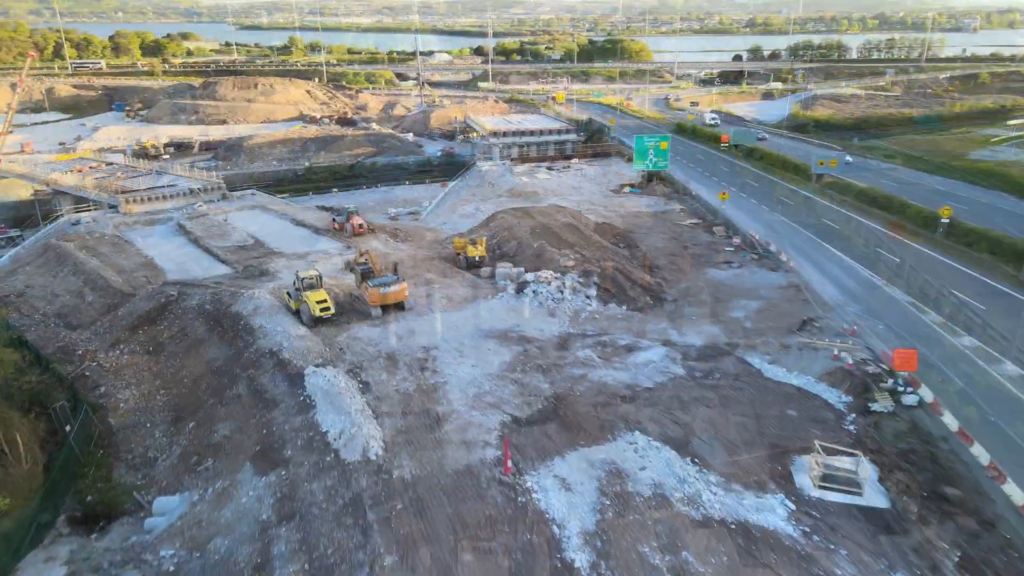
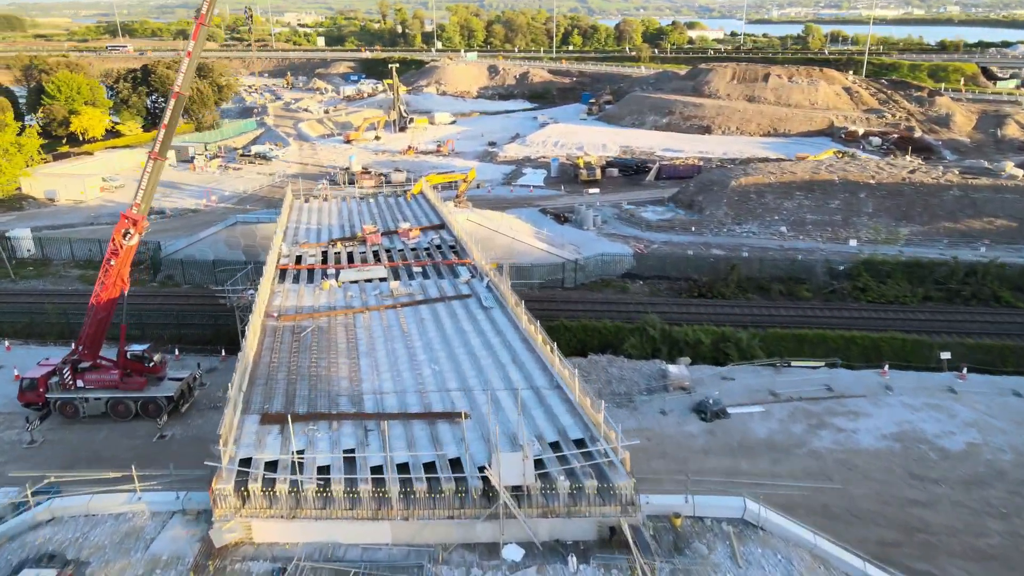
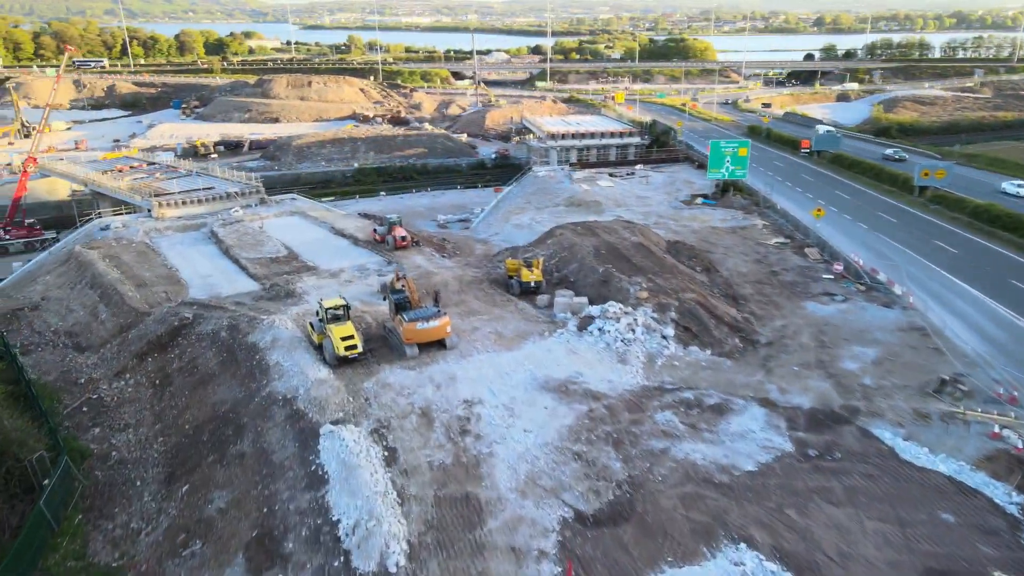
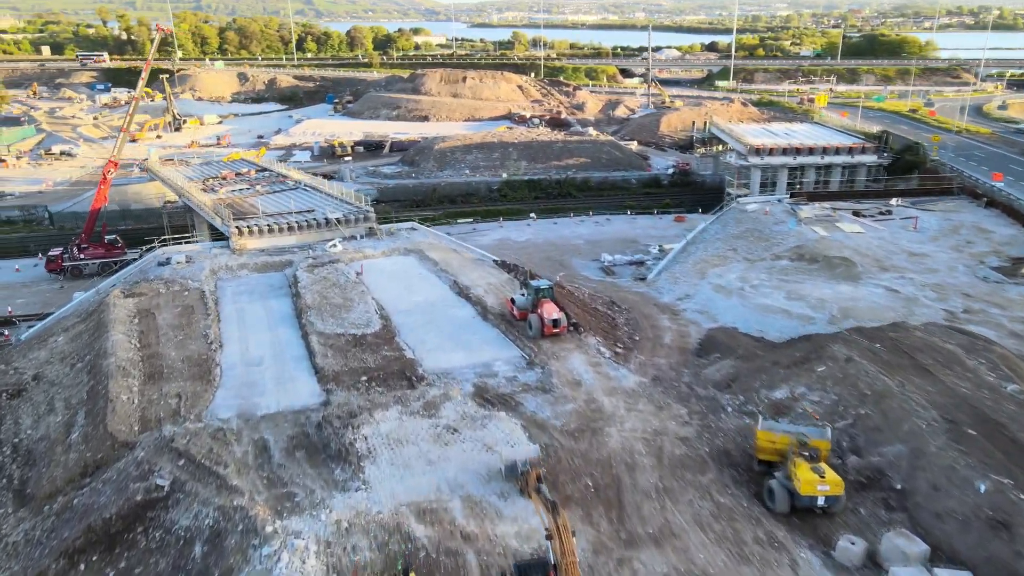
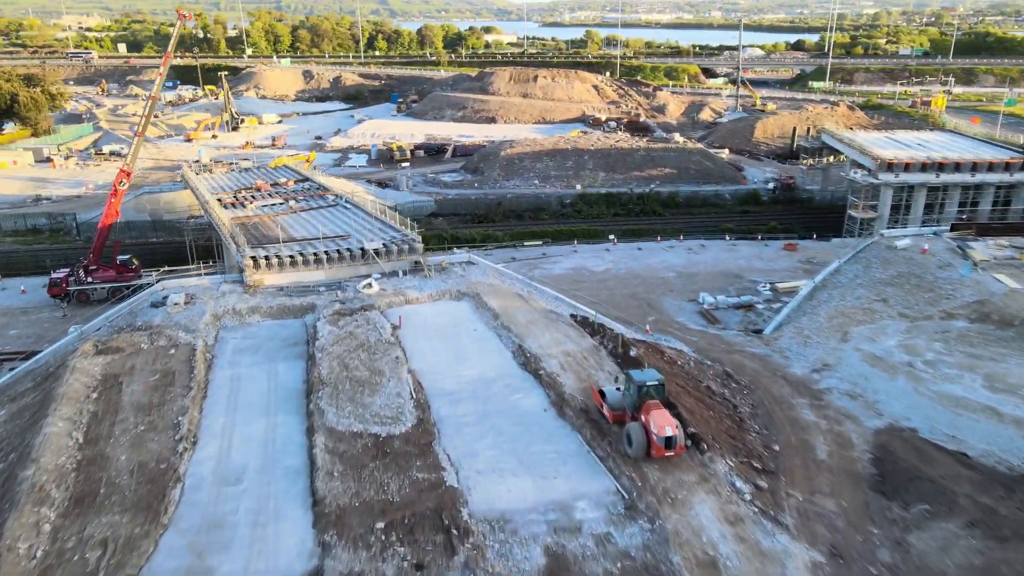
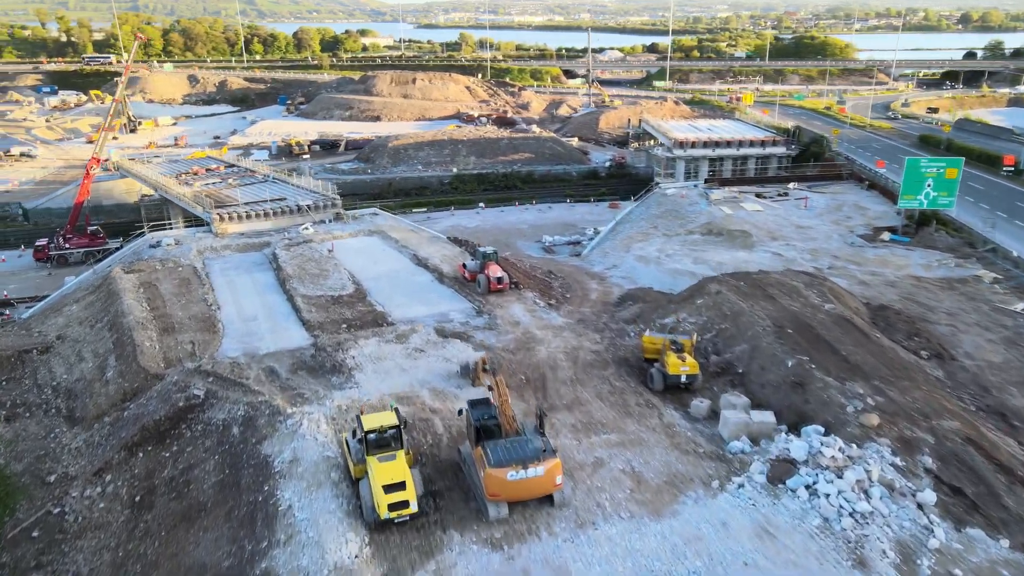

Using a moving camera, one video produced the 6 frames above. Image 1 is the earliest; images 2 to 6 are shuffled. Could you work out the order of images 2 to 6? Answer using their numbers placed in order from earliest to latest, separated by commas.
3, 6, 4, 5, 2
